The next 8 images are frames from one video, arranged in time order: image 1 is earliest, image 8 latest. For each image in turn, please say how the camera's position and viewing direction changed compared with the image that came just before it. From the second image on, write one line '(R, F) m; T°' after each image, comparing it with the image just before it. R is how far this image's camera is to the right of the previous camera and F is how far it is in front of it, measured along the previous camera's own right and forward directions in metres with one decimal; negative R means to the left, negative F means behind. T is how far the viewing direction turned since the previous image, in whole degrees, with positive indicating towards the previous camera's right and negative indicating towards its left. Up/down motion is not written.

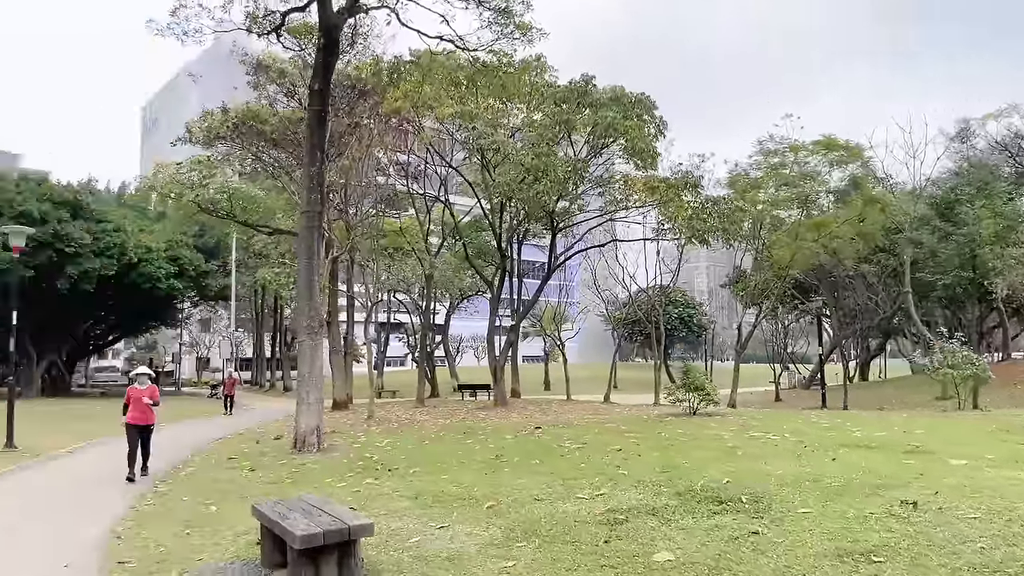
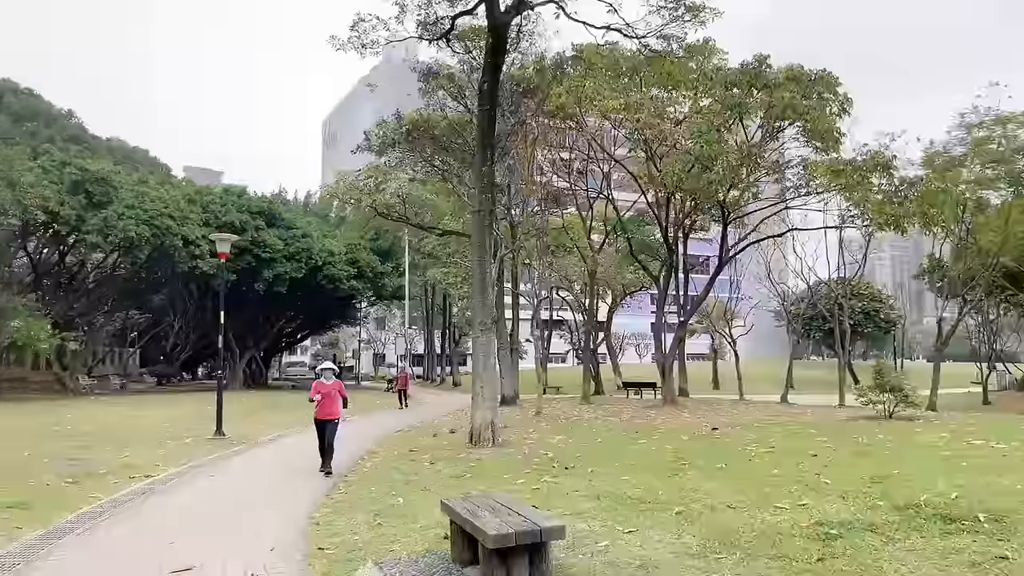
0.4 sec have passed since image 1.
(-0.2, +0.2) m; -12°
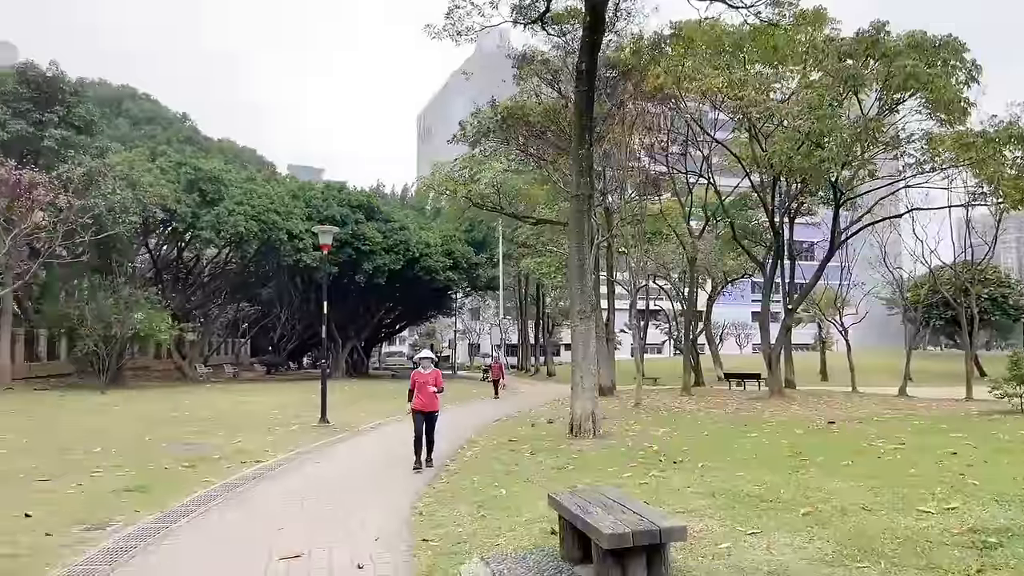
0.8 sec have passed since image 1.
(-0.1, +0.3) m; -7°
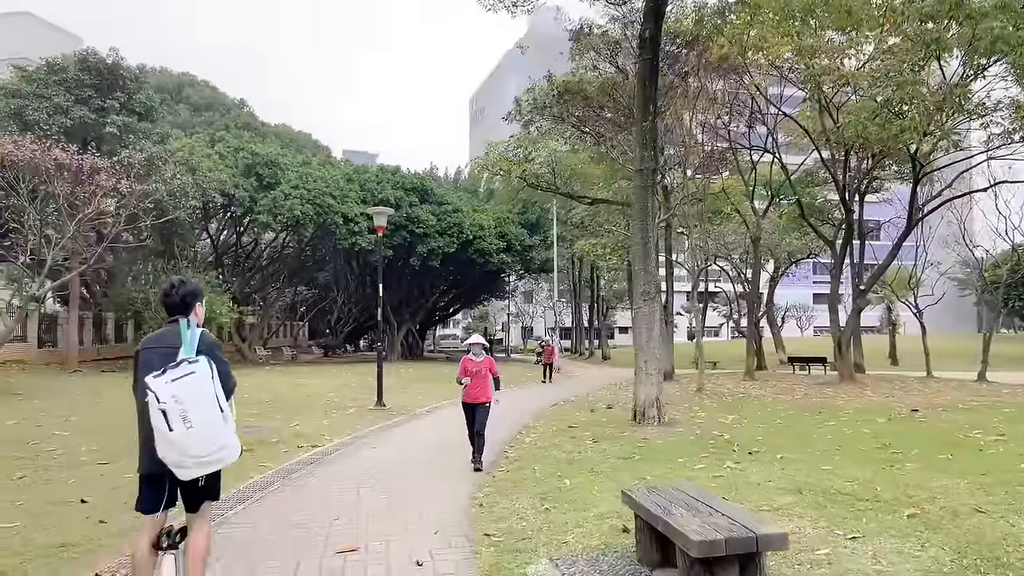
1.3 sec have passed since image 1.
(-0.1, +0.4) m; -4°
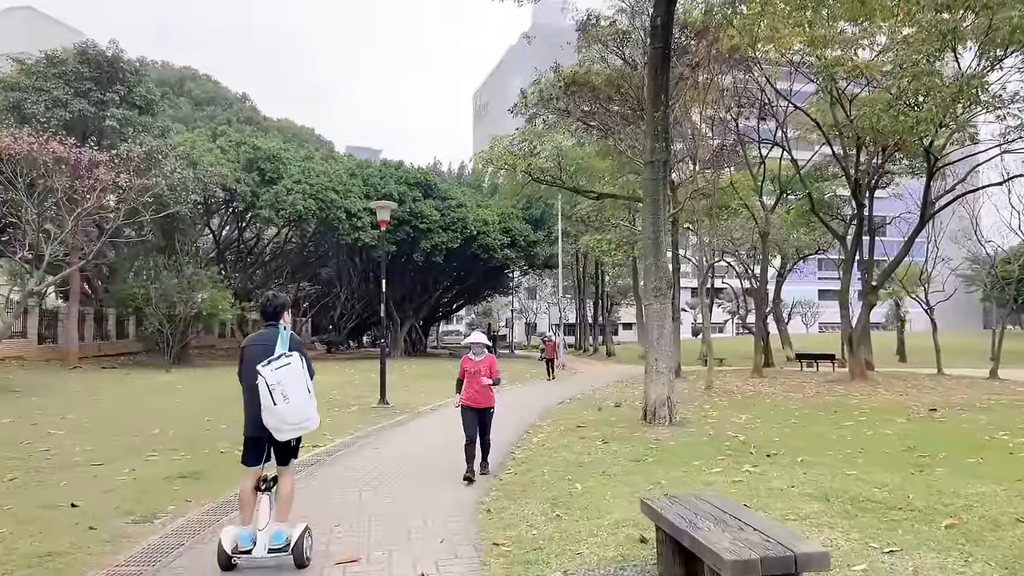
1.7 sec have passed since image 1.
(0.0, +0.3) m; 0°
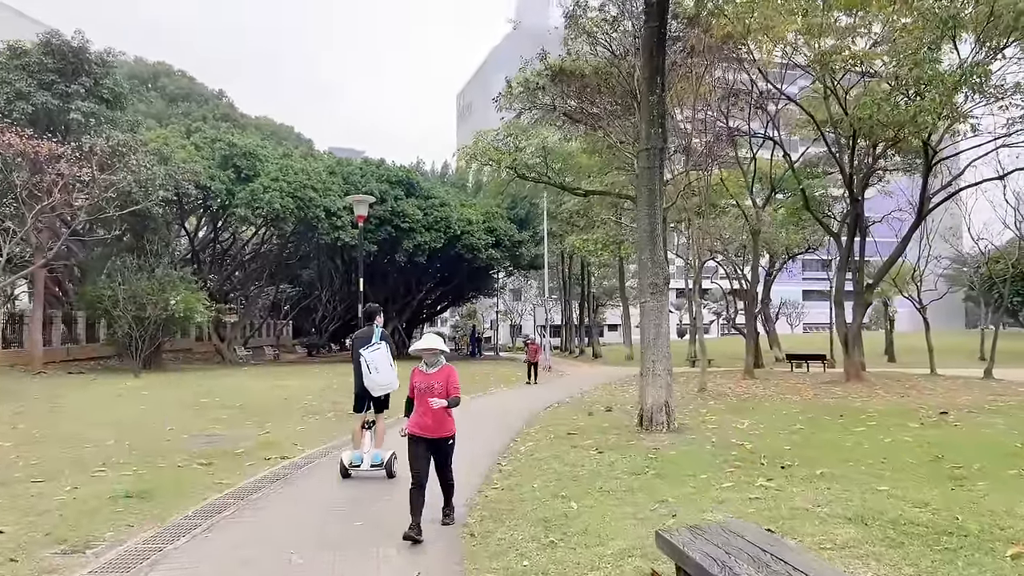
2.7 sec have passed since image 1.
(0.0, +0.8) m; +1°
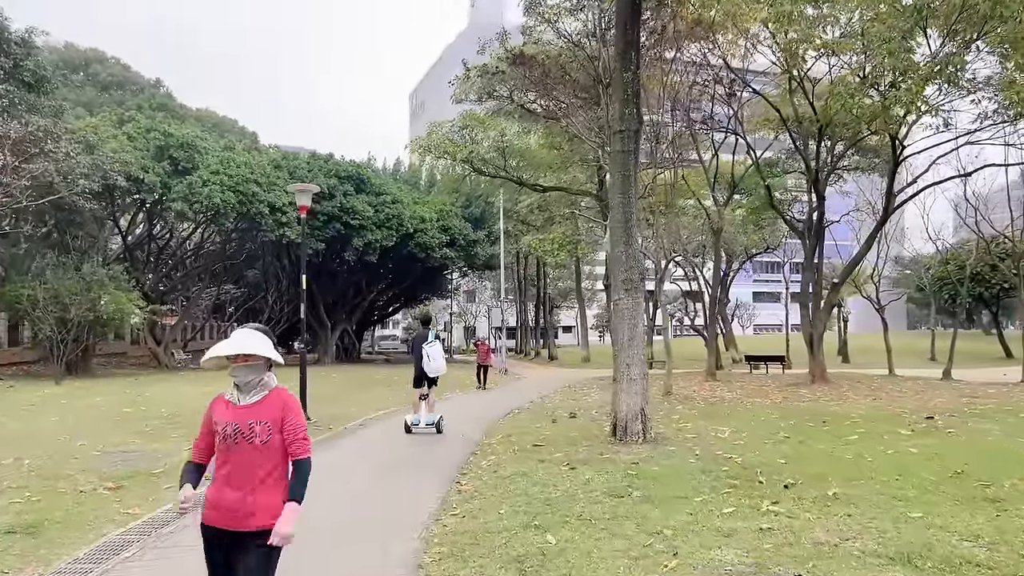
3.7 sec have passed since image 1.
(-0.1, +1.0) m; +3°
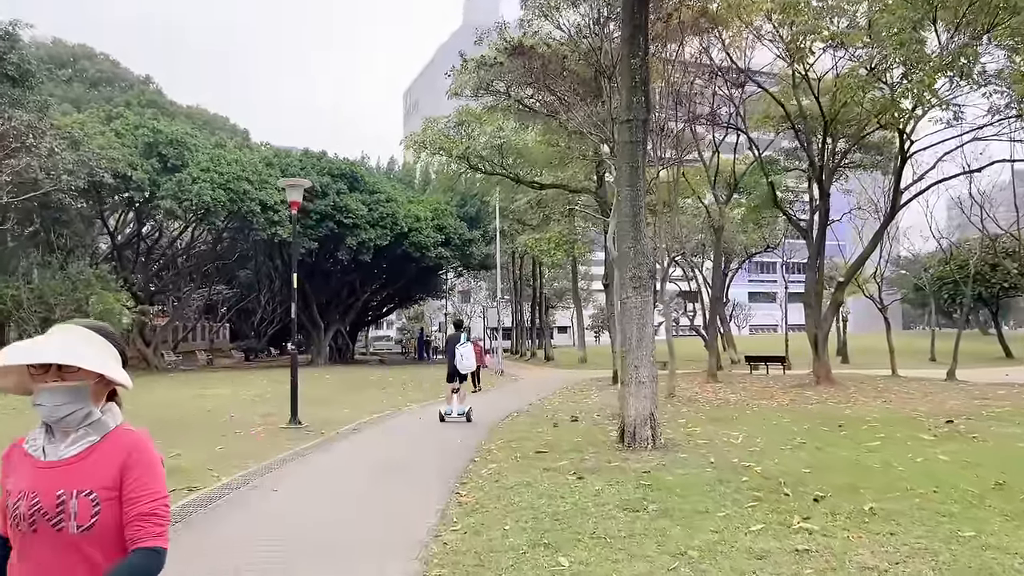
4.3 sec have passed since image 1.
(-0.1, +0.5) m; 0°
